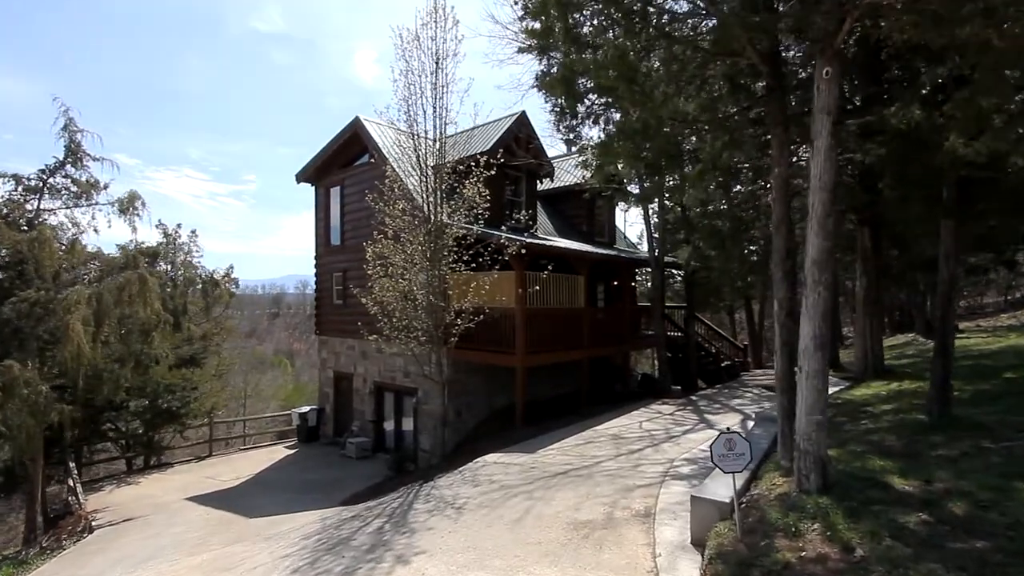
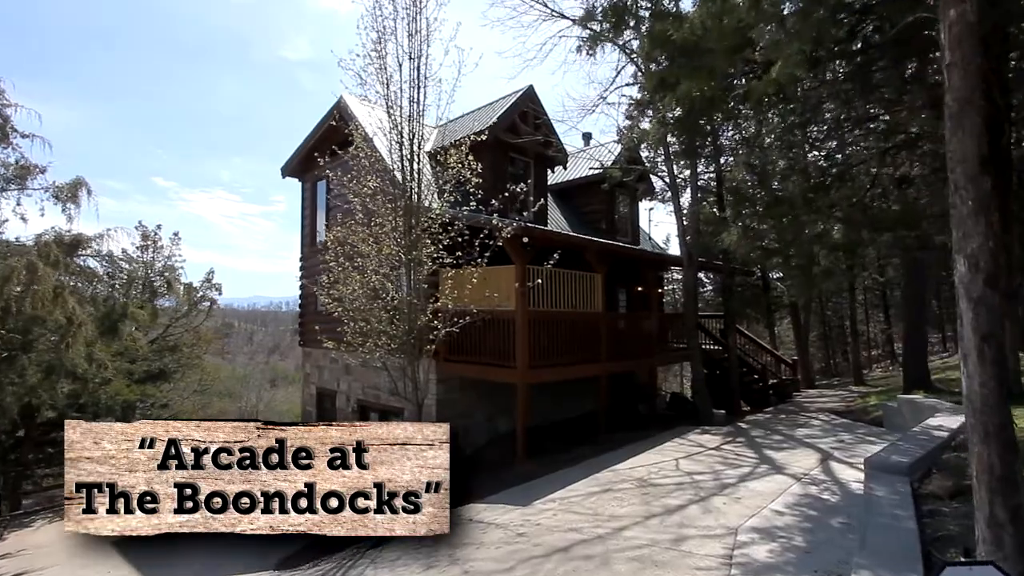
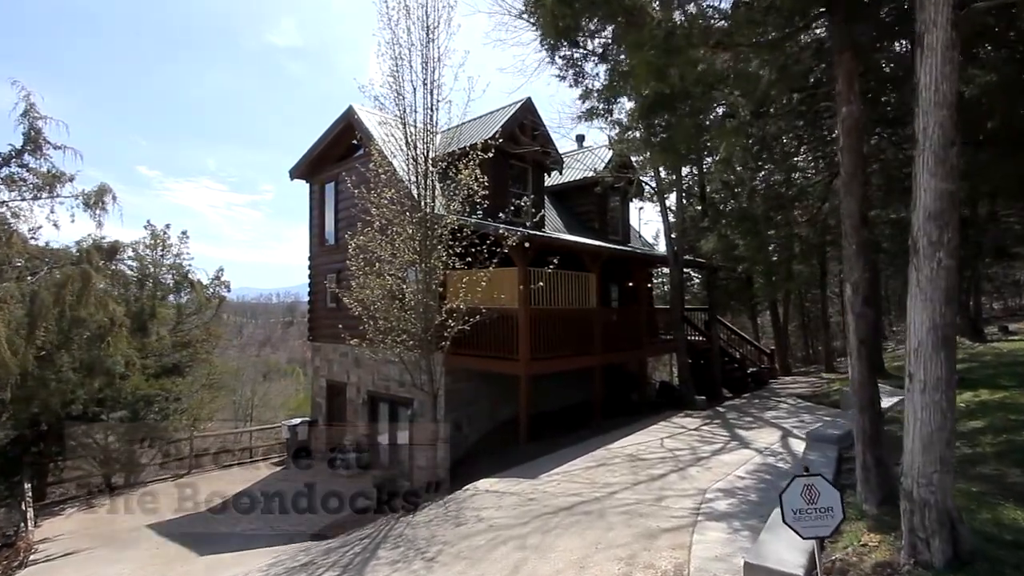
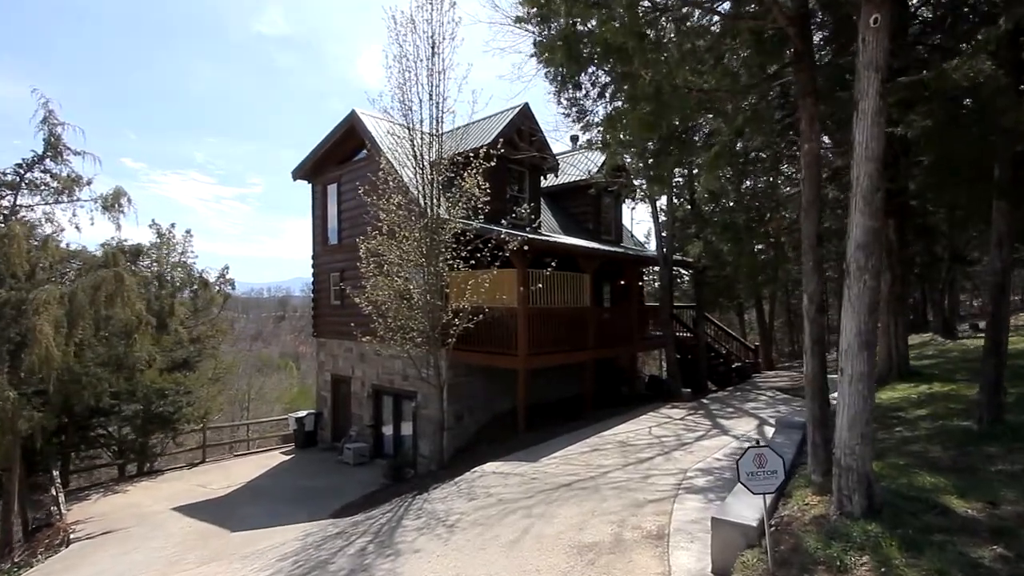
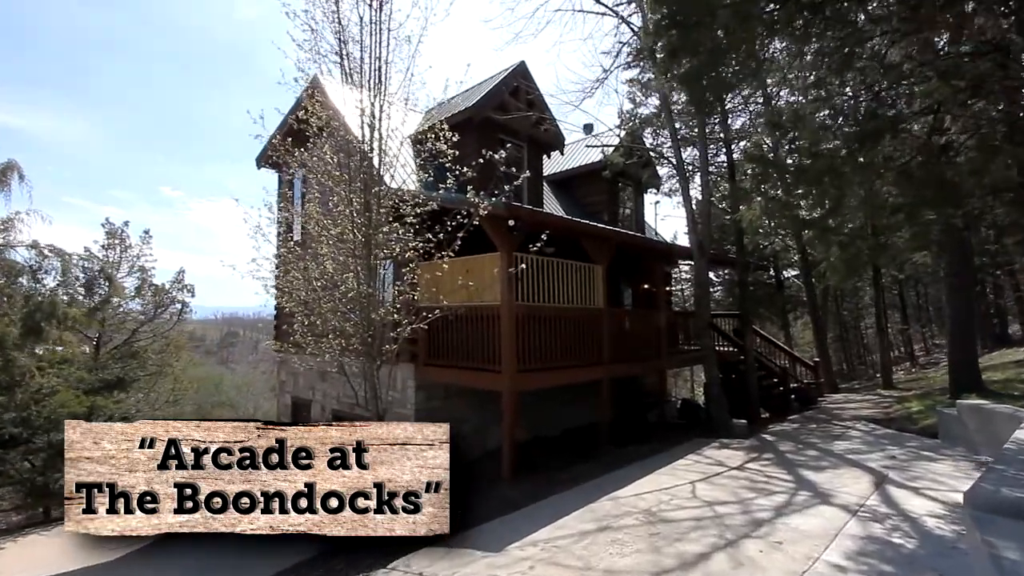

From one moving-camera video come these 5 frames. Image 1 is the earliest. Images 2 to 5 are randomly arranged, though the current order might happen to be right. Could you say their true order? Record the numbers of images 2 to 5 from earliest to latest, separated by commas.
4, 3, 2, 5
